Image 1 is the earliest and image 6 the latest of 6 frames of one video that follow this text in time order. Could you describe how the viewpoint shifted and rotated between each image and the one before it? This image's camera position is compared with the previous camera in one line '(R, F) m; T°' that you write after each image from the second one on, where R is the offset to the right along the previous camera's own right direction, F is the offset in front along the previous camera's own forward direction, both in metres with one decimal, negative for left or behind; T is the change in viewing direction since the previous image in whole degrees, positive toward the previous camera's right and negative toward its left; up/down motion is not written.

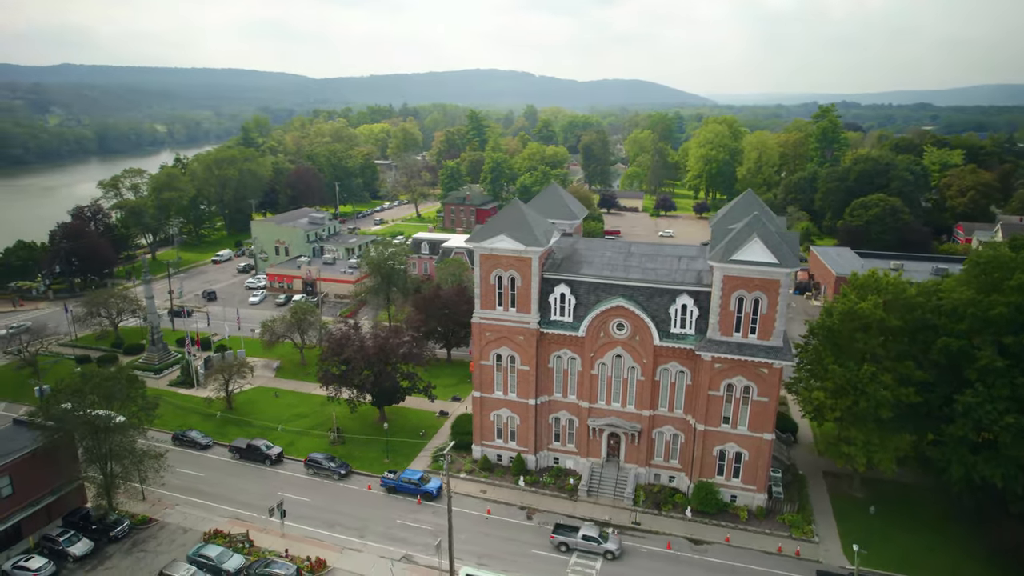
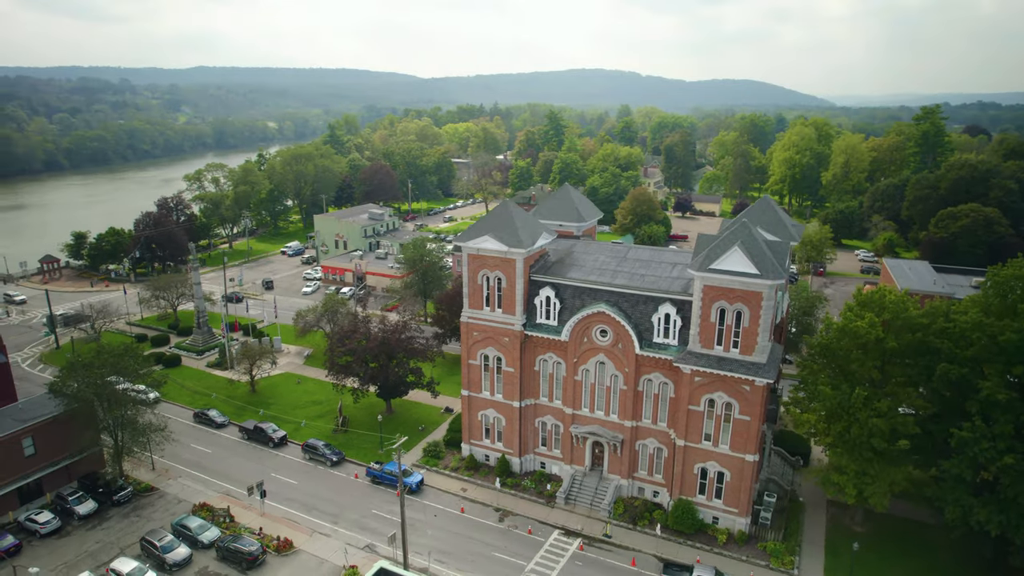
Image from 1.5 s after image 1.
(+7.2, +0.7) m; -8°
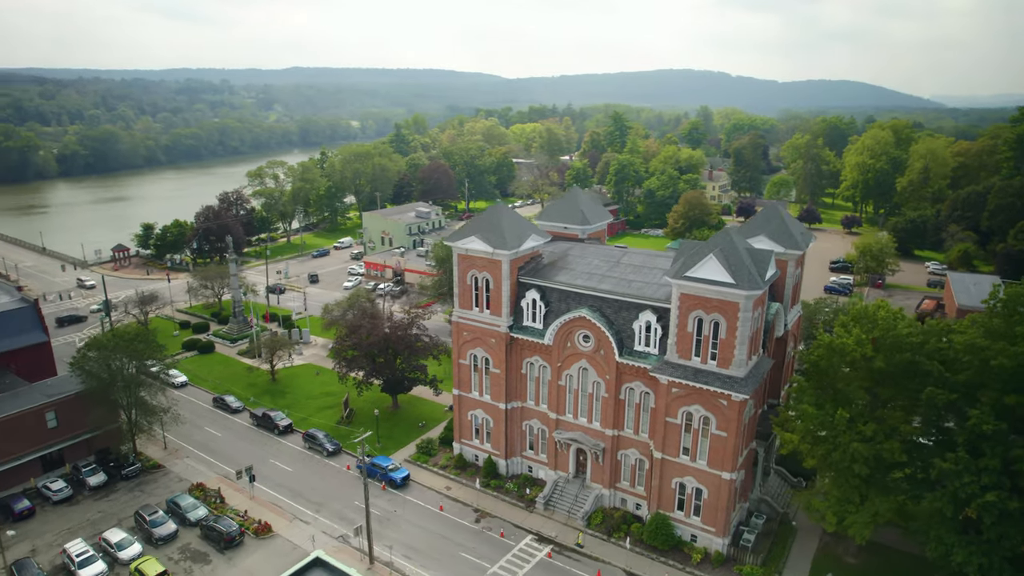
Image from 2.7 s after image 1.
(+5.9, +0.5) m; -7°
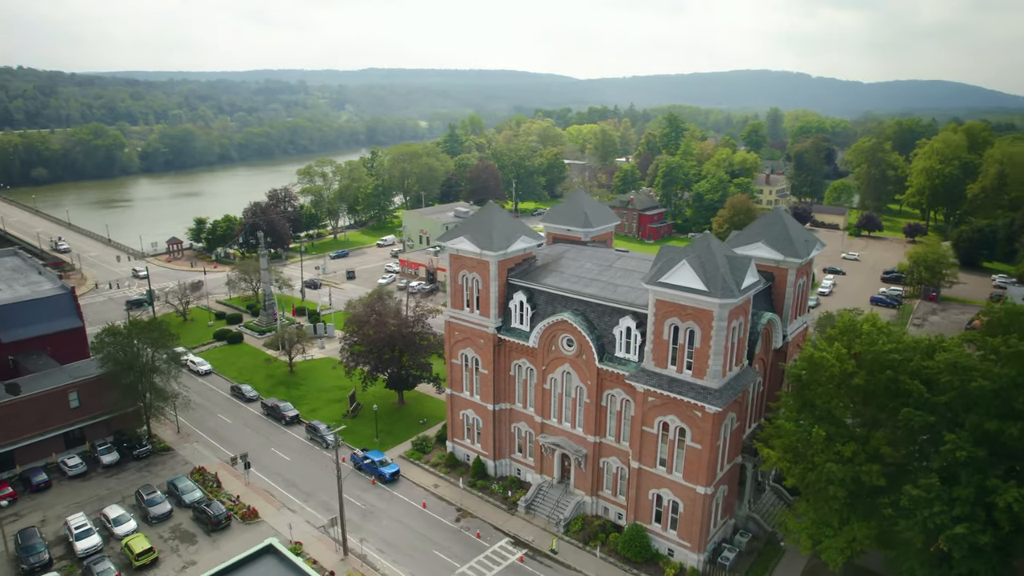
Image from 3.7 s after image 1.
(+5.0, +0.3) m; -6°
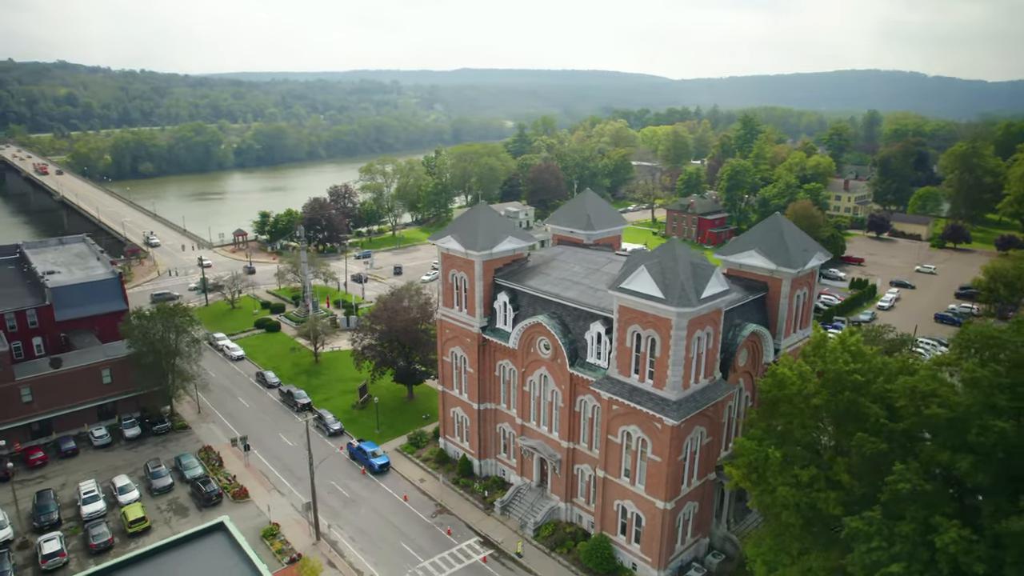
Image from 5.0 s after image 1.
(+6.4, +0.4) m; -7°
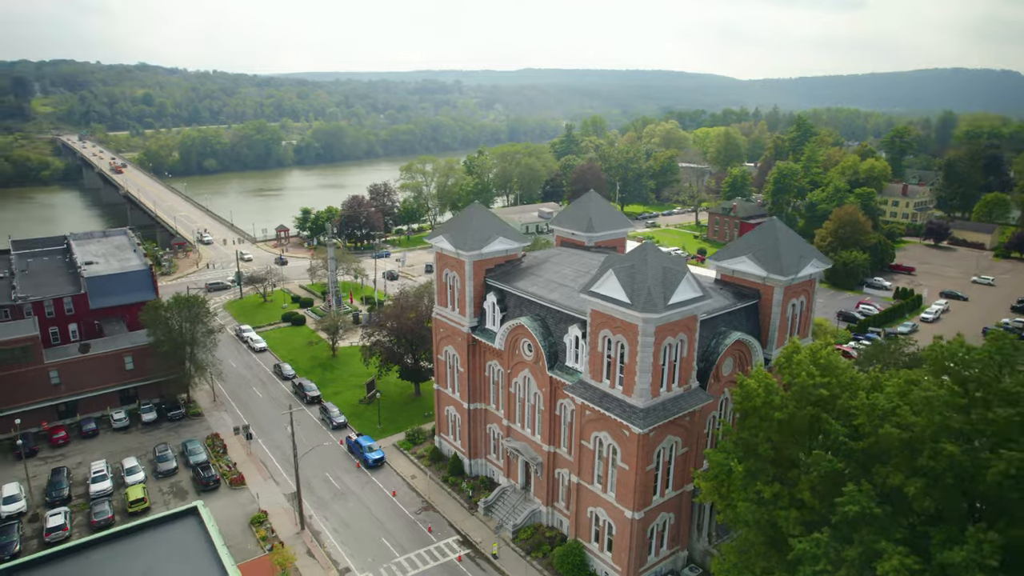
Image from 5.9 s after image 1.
(+4.4, +0.3) m; -5°
